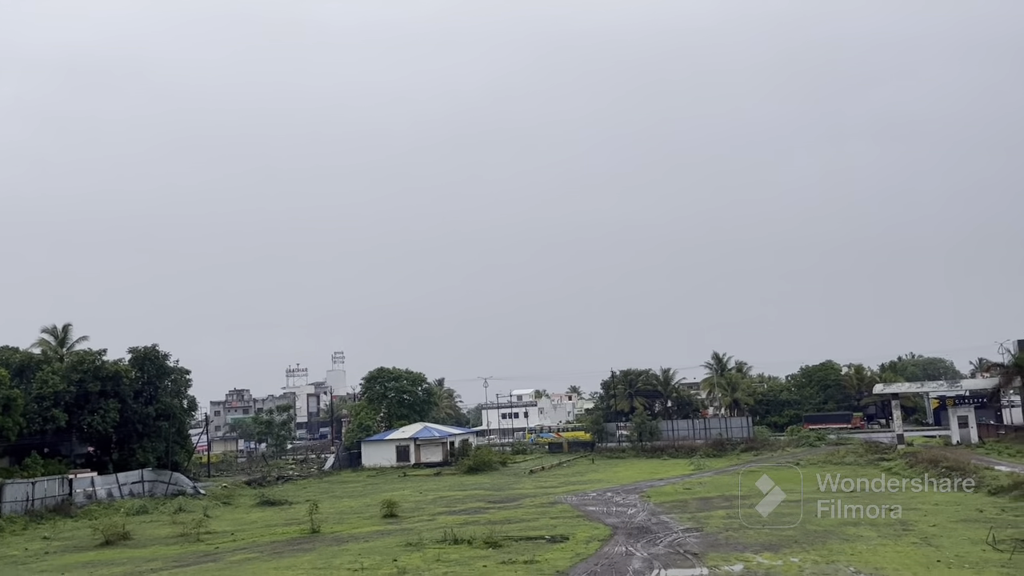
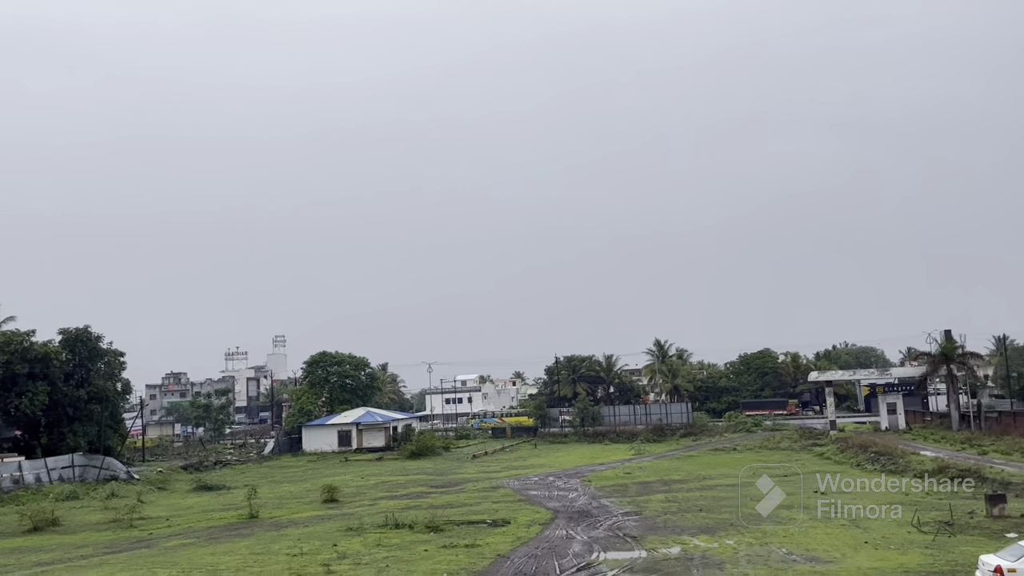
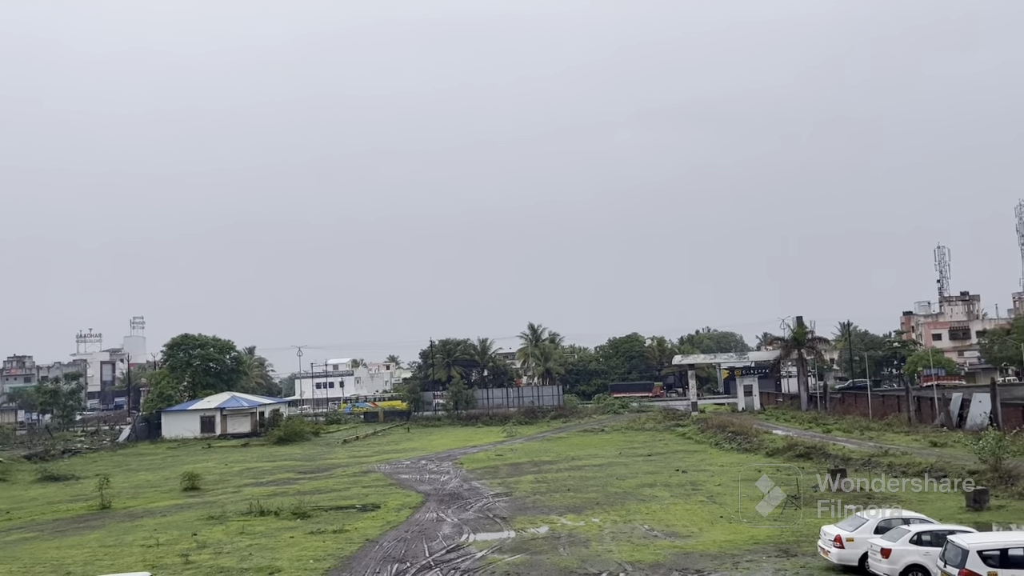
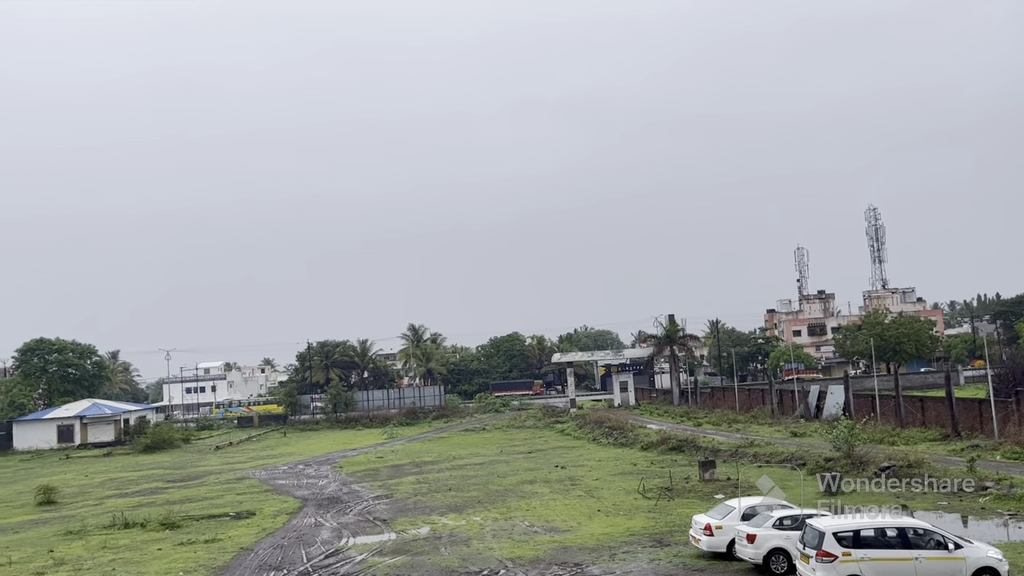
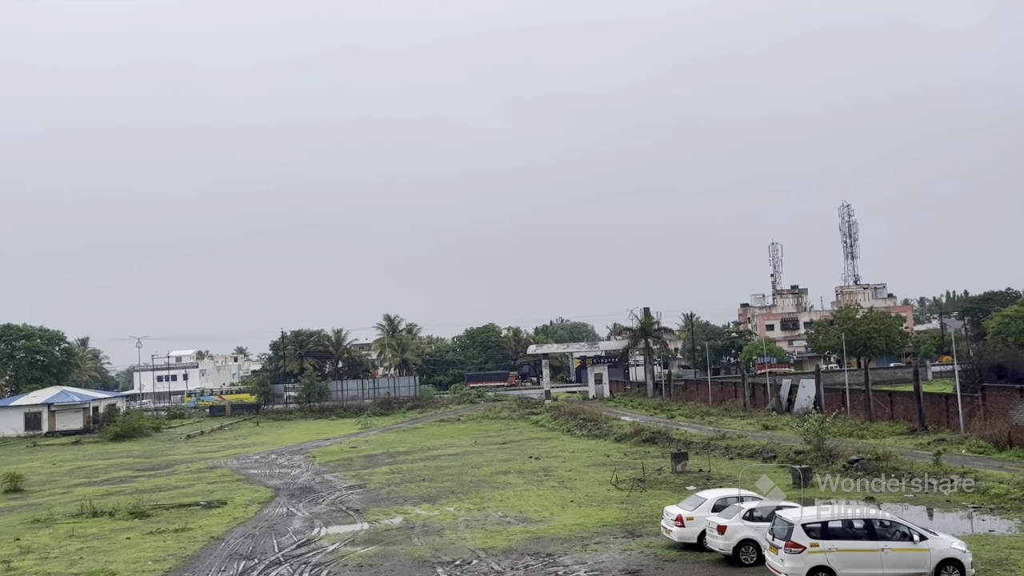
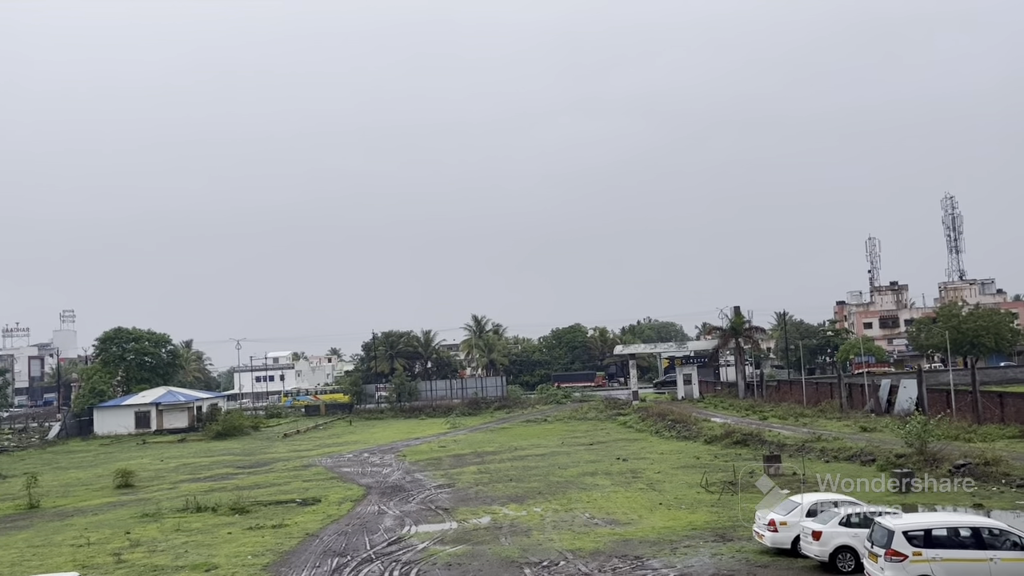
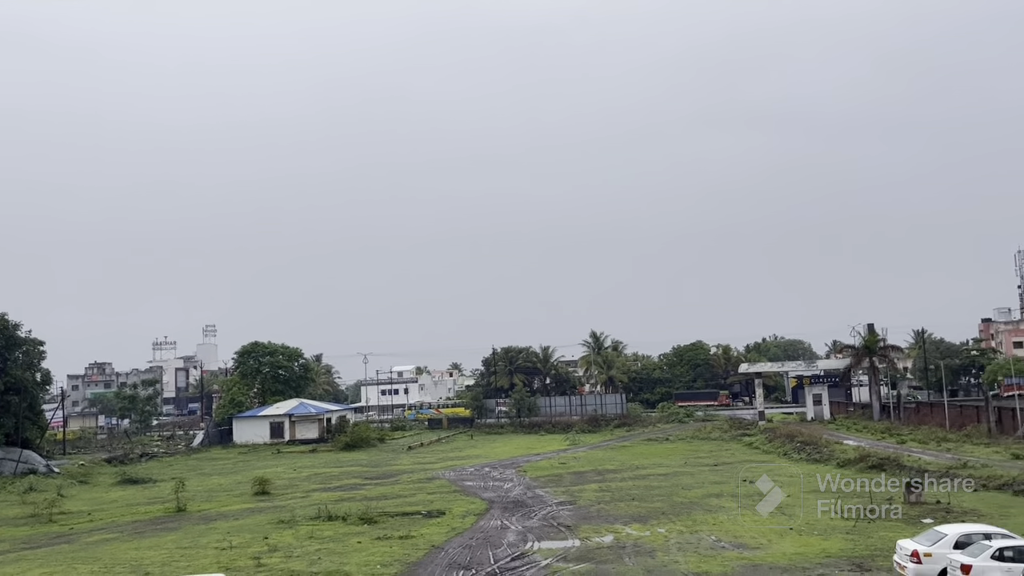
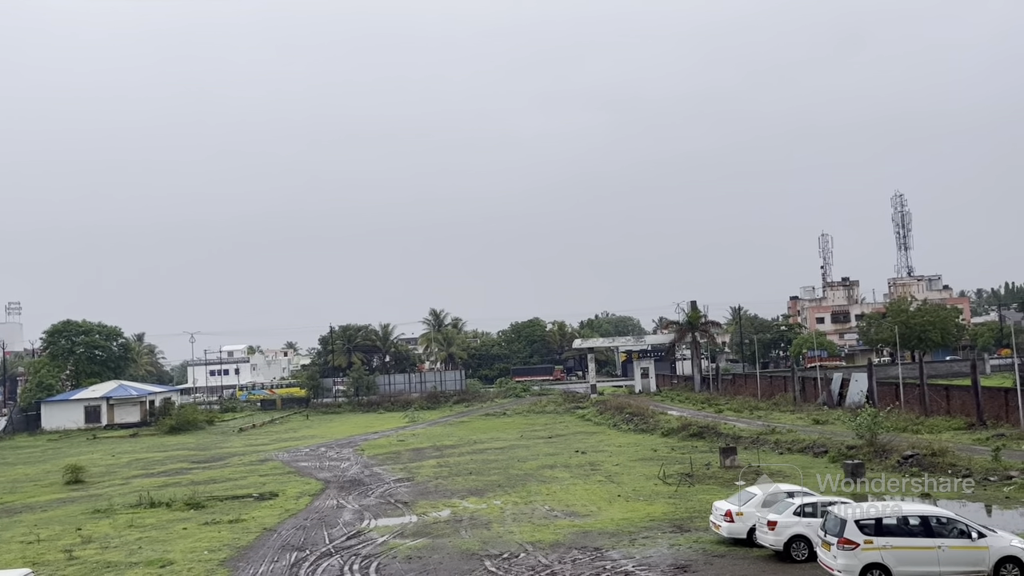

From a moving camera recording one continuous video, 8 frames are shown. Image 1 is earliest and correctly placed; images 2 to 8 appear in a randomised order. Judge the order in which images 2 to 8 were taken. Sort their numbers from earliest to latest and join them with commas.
2, 7, 3, 6, 8, 5, 4
